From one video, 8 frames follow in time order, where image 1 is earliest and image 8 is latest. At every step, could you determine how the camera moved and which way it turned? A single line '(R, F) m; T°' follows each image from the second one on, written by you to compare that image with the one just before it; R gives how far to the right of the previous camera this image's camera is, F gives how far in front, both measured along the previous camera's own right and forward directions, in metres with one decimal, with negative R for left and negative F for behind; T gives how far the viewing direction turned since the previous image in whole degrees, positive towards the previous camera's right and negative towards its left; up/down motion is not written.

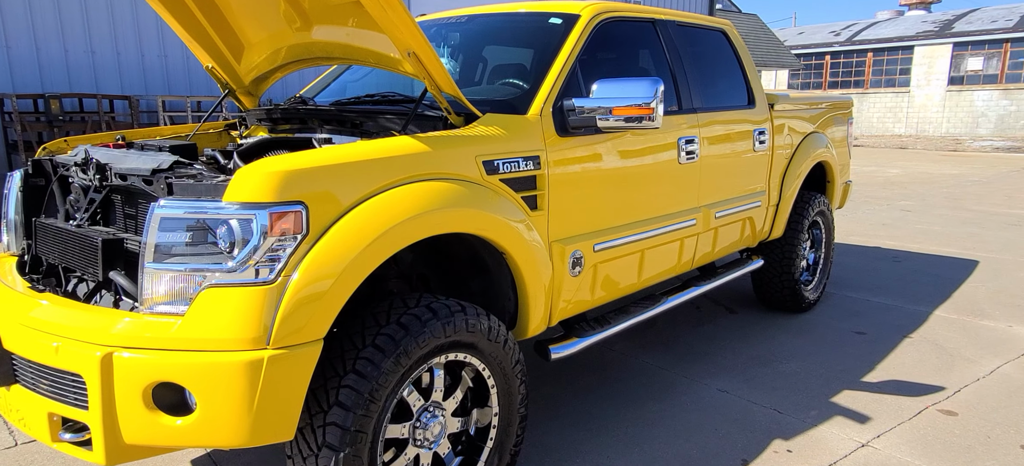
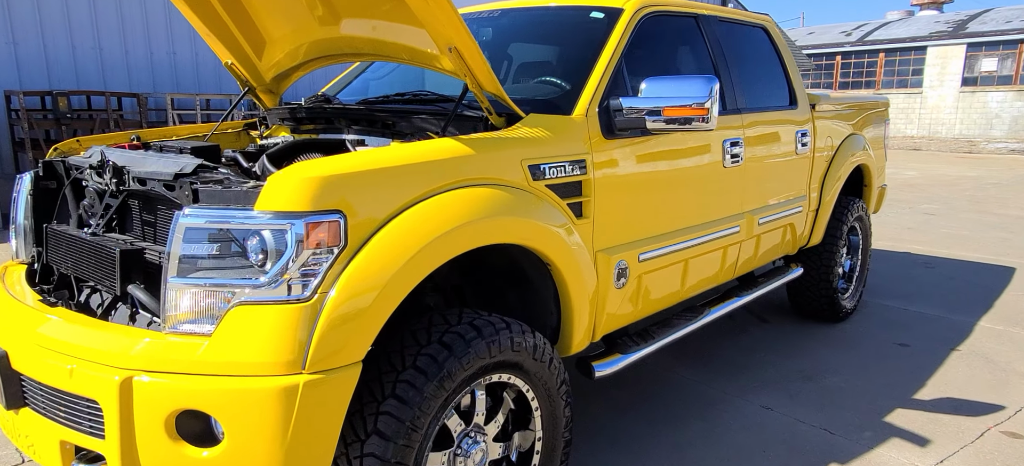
(-0.2, +0.2) m; 0°
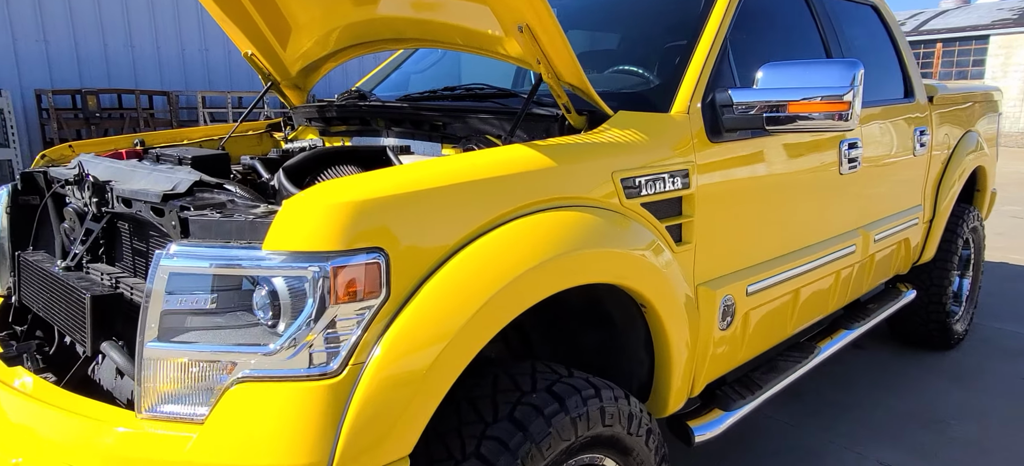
(-0.1, +0.6) m; -3°
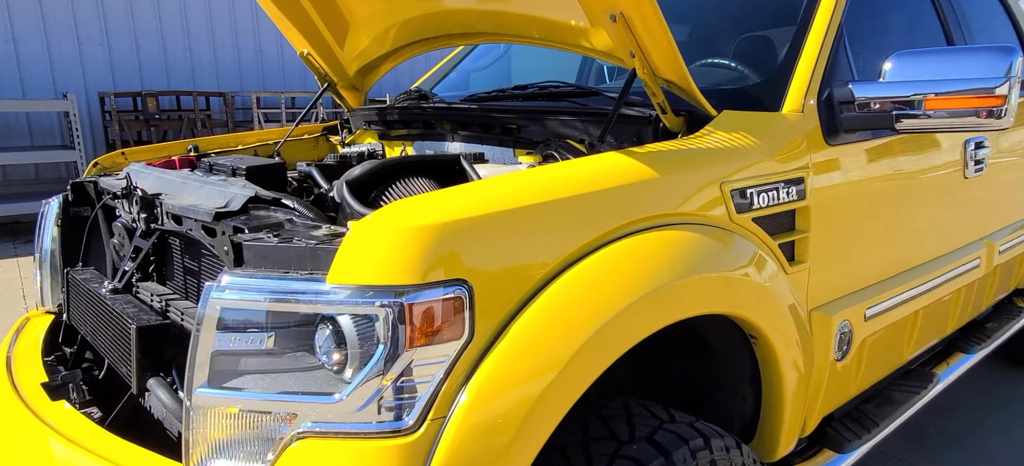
(-0.1, +0.2) m; -4°
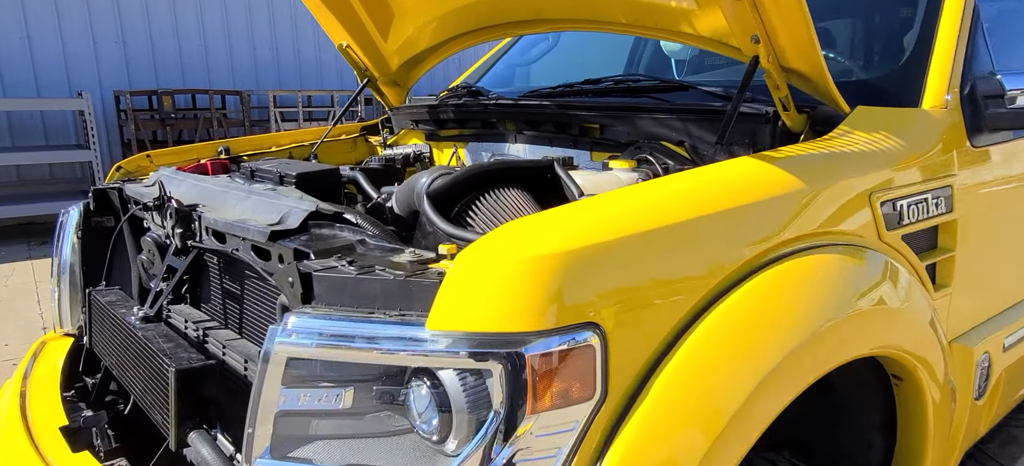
(-0.2, +0.3) m; -1°
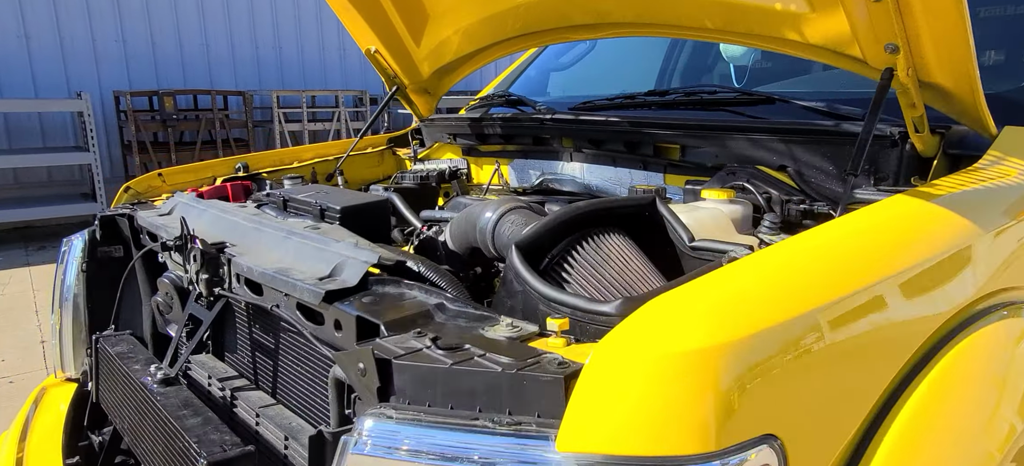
(-0.2, +0.2) m; 0°
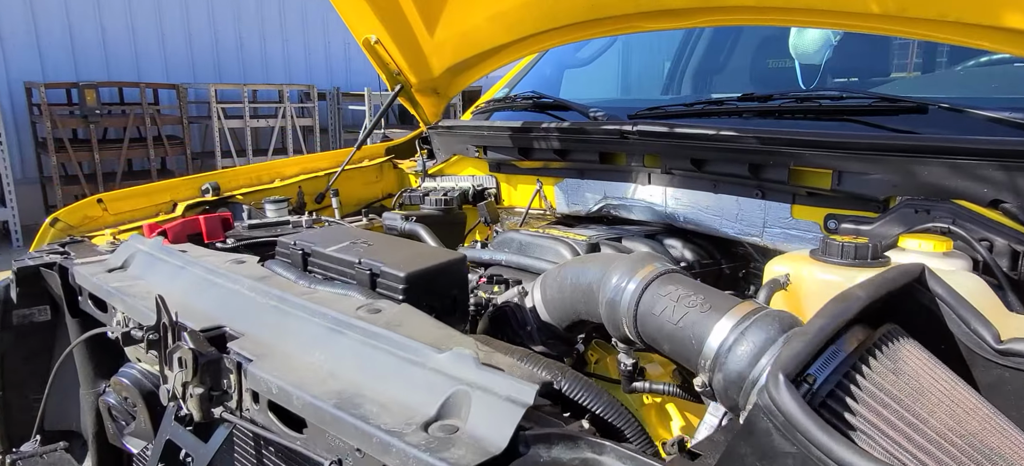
(-0.3, +0.5) m; +5°
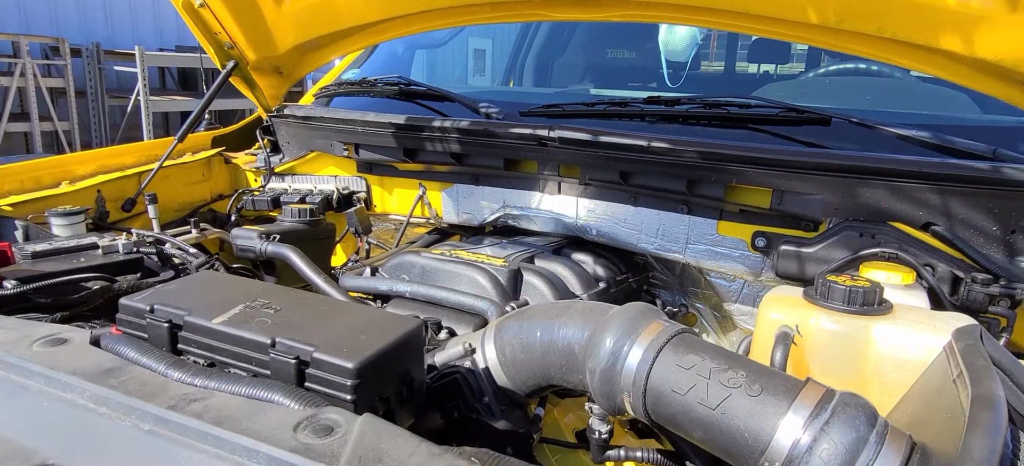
(-0.2, +0.3) m; +17°
